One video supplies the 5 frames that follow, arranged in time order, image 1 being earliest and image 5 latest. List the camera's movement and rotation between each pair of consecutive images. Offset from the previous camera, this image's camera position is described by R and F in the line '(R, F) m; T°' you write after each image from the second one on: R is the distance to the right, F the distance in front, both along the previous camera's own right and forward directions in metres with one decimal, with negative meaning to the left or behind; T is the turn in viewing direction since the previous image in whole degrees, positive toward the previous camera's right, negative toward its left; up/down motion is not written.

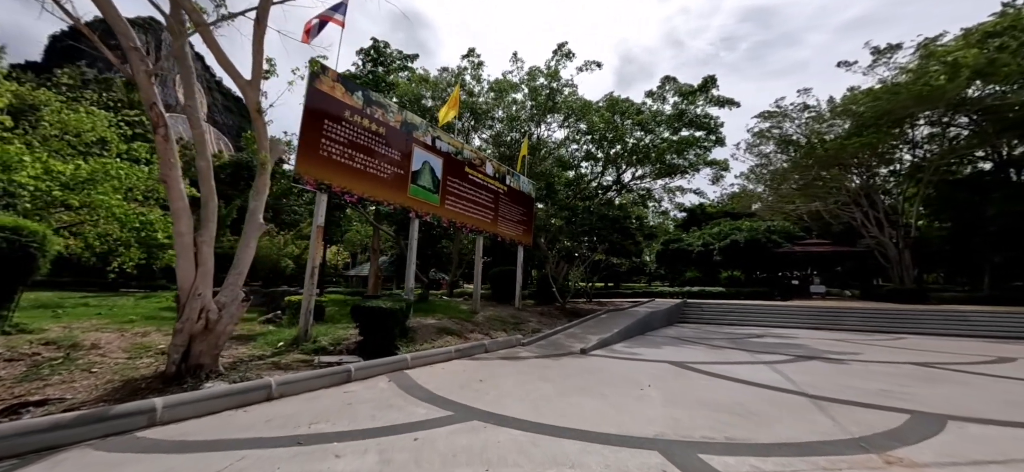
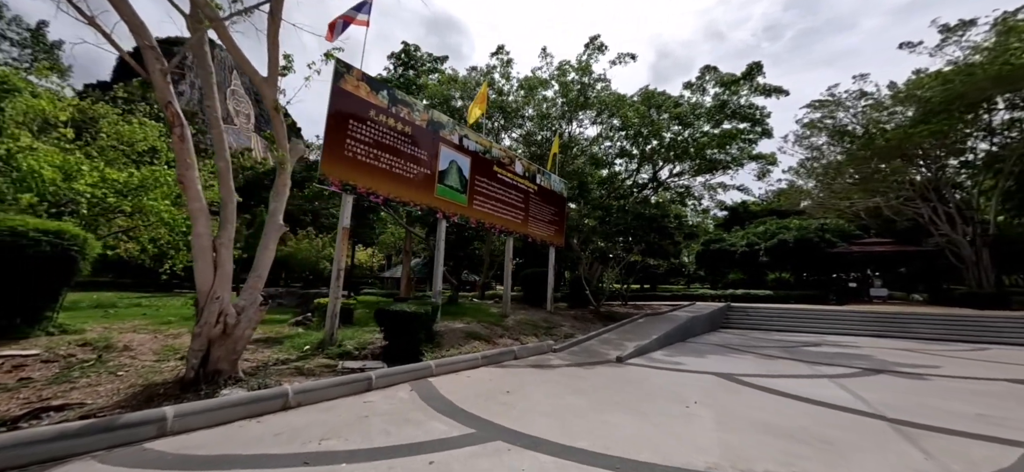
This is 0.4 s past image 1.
(0.0, +0.4) m; -5°
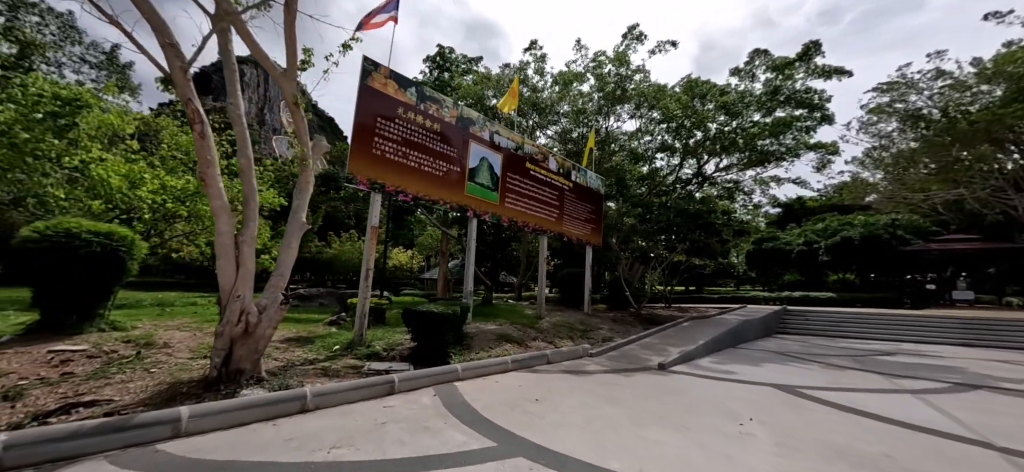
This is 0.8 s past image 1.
(+0.1, +0.3) m; -6°
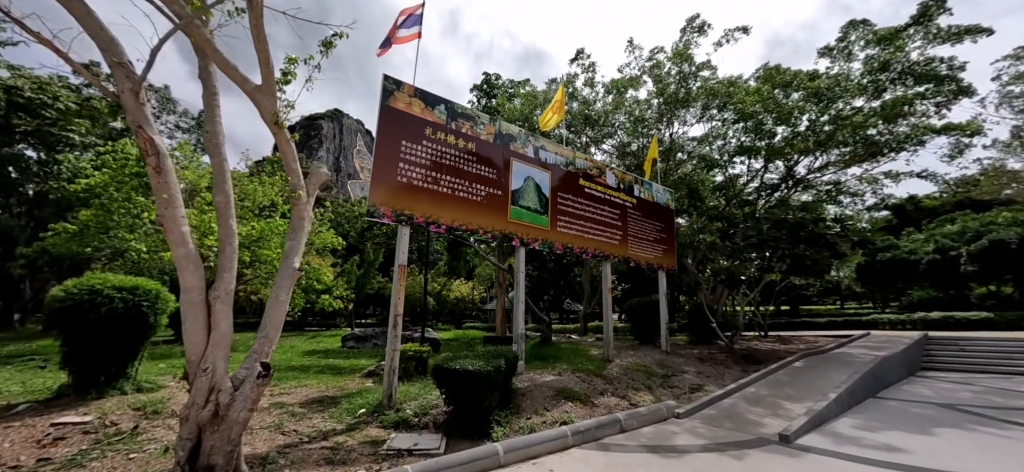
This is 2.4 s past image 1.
(+0.2, +1.2) m; -9°
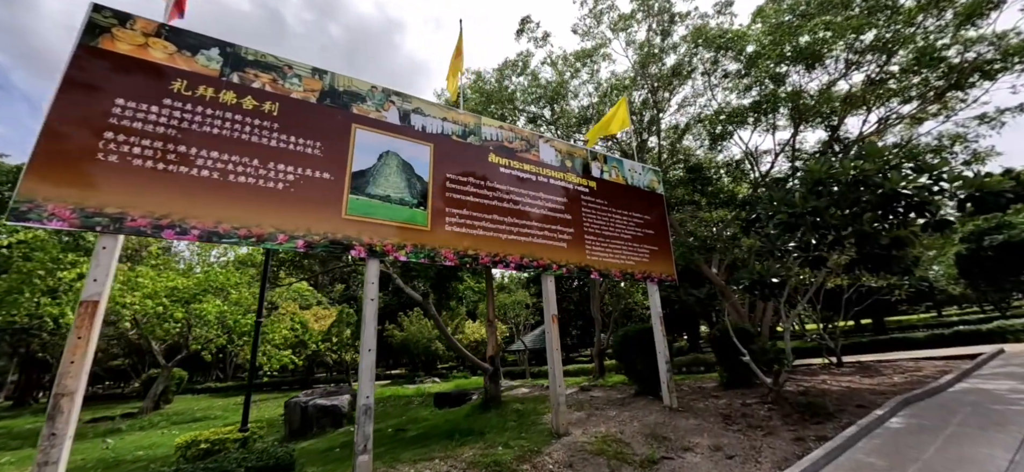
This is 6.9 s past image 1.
(+2.2, +2.8) m; -6°
